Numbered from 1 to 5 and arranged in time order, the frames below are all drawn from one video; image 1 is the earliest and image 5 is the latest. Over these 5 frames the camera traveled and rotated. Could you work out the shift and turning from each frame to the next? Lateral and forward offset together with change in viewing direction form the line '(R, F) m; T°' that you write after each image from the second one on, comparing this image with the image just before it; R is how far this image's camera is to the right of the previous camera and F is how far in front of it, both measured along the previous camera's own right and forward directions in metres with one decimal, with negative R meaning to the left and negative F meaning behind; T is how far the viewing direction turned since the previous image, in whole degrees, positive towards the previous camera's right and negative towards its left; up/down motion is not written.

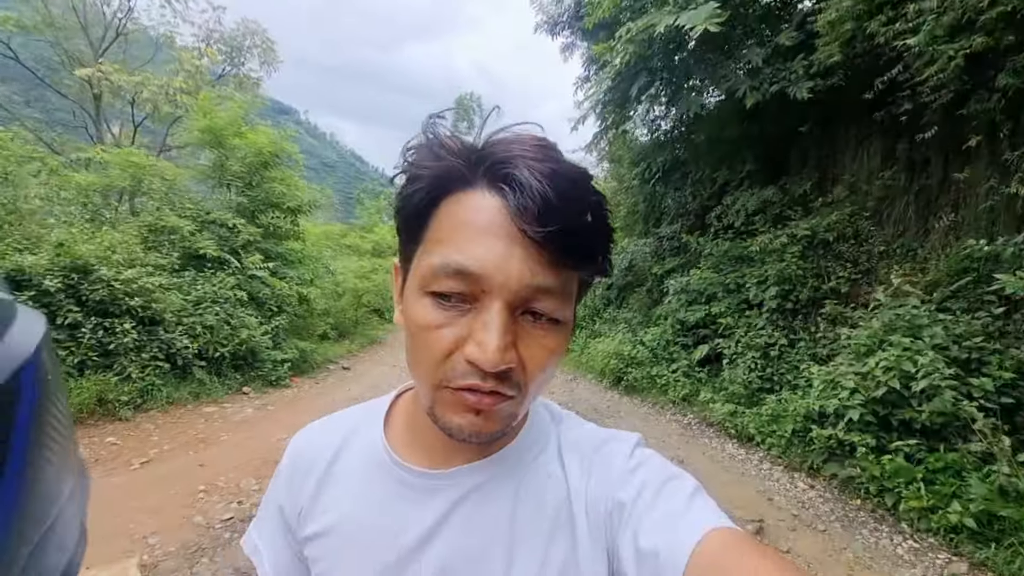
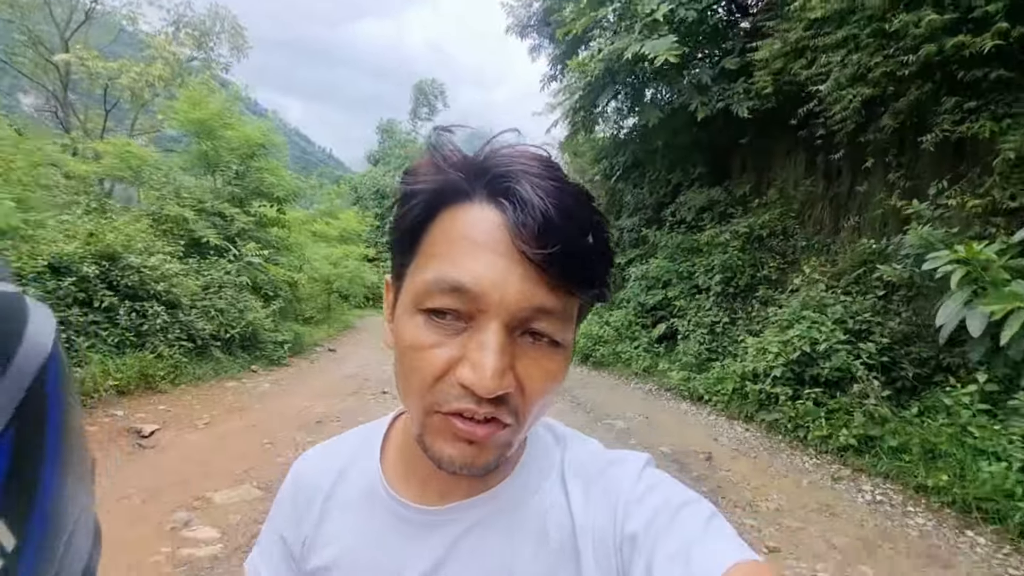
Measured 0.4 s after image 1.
(-0.4, -1.0) m; +5°
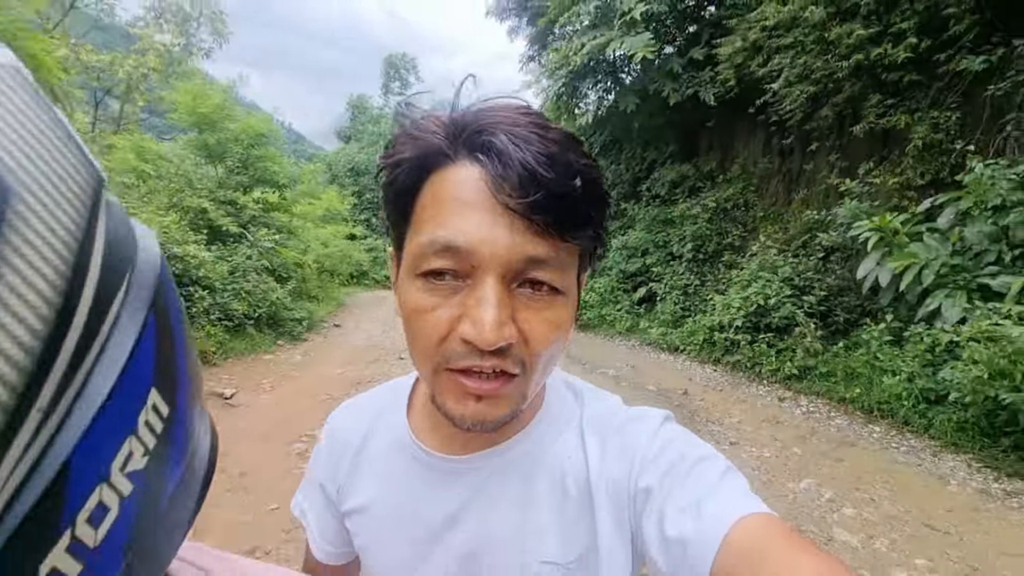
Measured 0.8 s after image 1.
(-0.4, -1.0) m; +3°
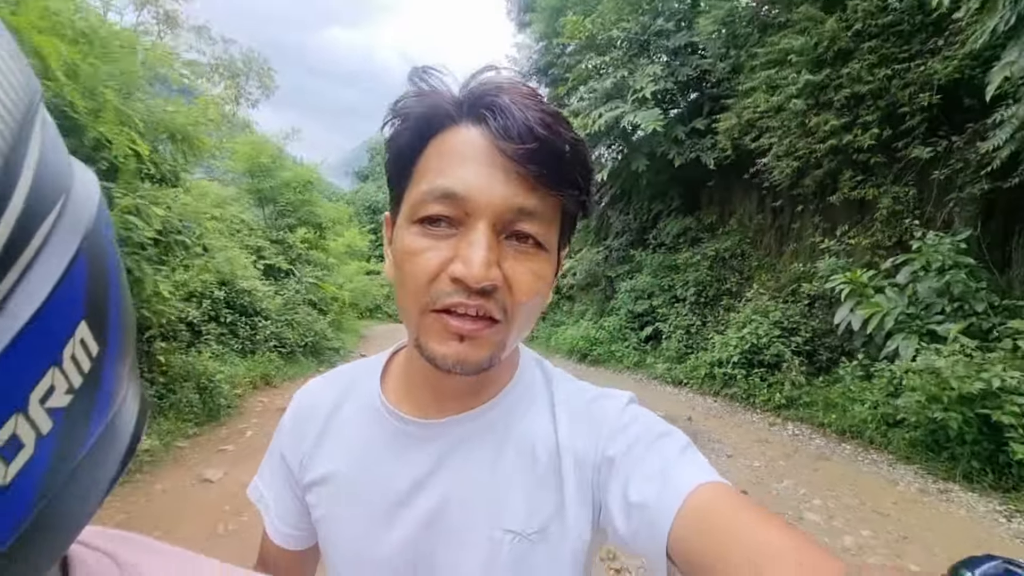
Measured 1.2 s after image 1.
(-0.3, -0.9) m; 0°
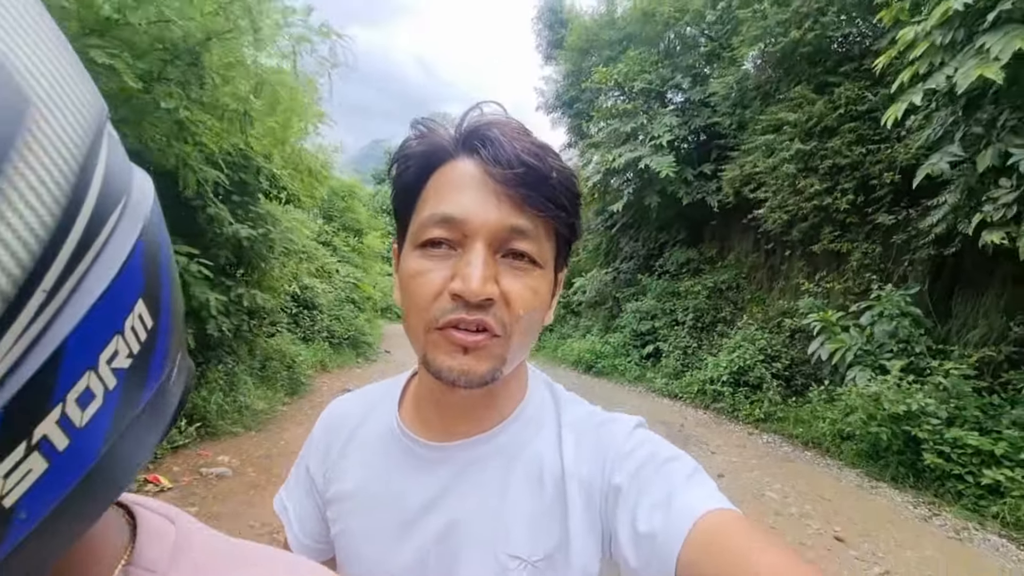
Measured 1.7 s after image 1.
(-0.4, -1.2) m; 0°
